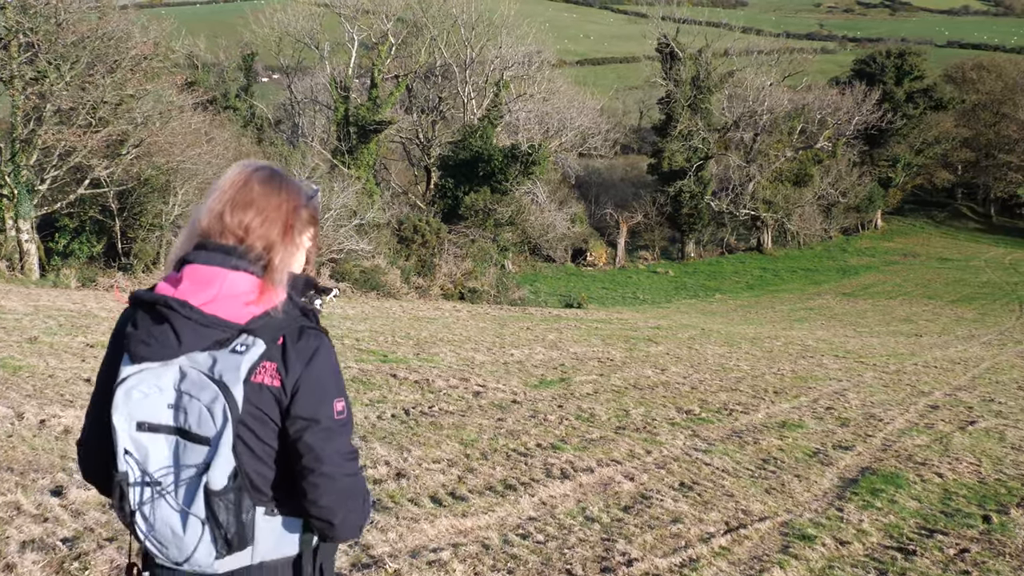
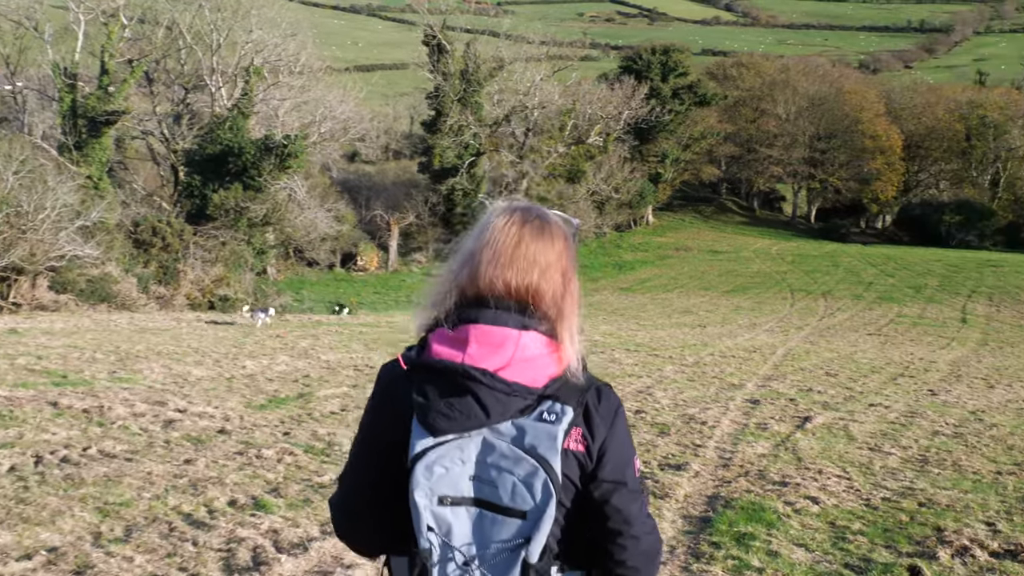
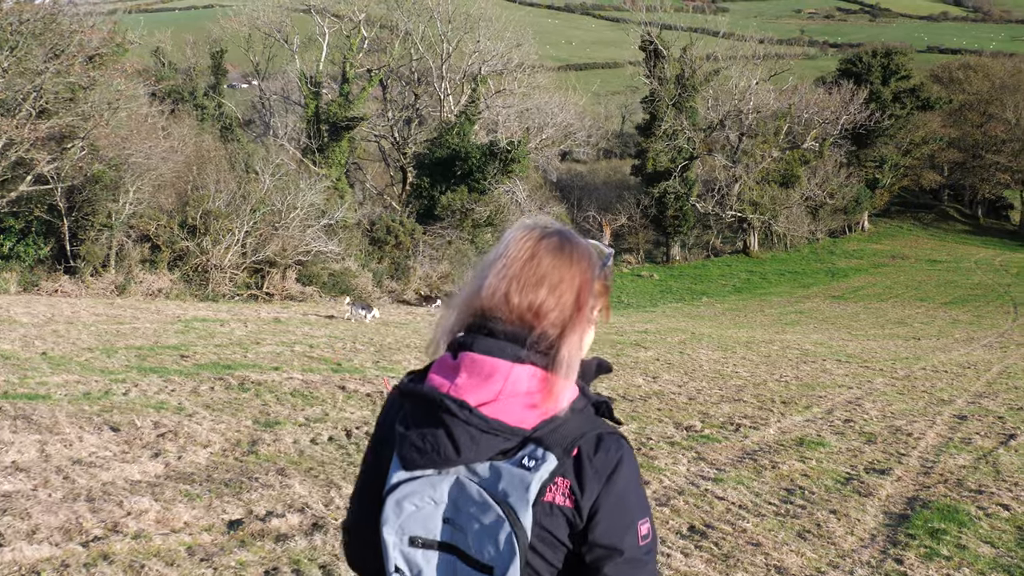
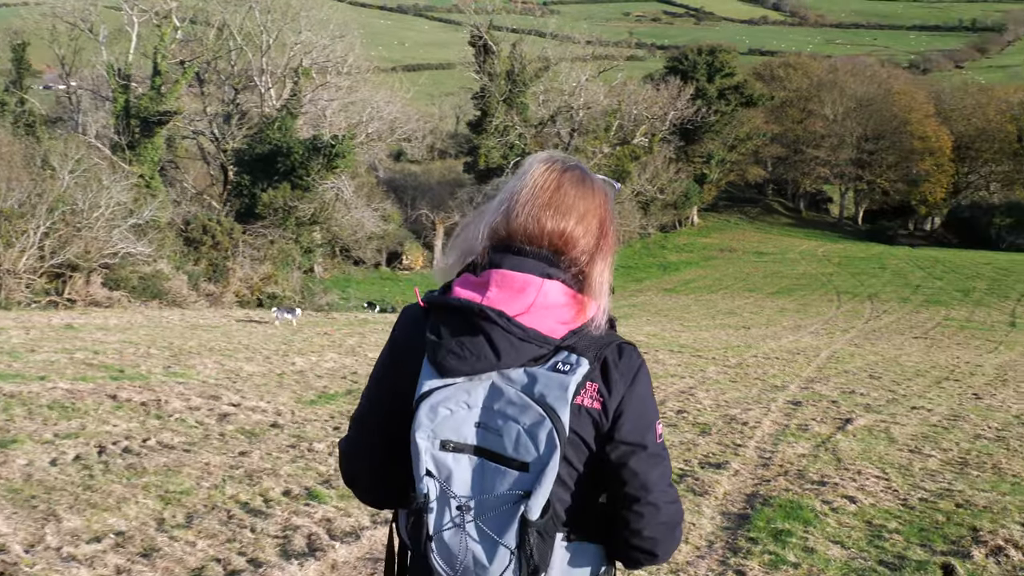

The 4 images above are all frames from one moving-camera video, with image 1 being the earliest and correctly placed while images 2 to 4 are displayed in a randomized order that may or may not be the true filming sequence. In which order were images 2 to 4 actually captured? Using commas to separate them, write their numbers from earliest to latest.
3, 4, 2
